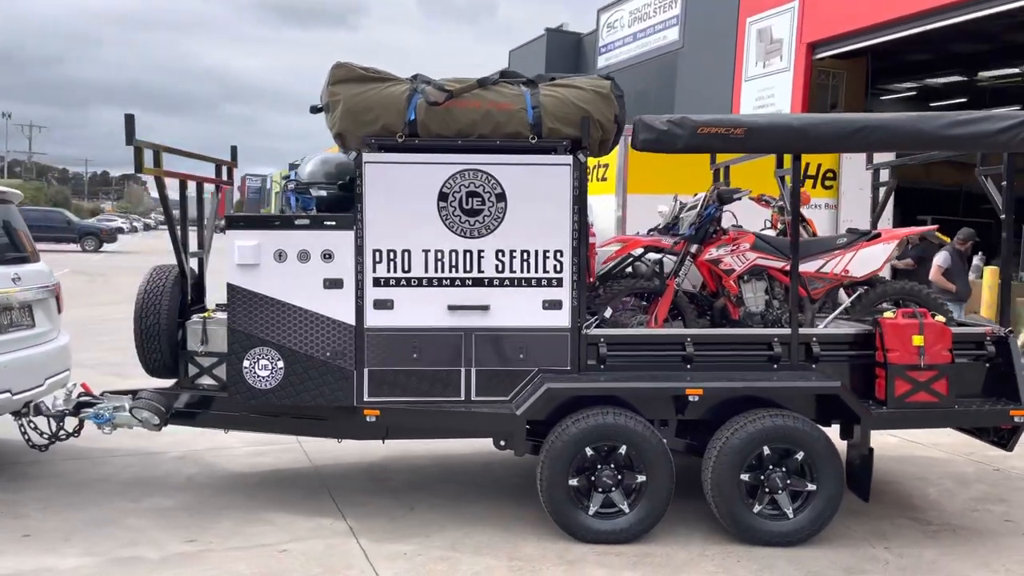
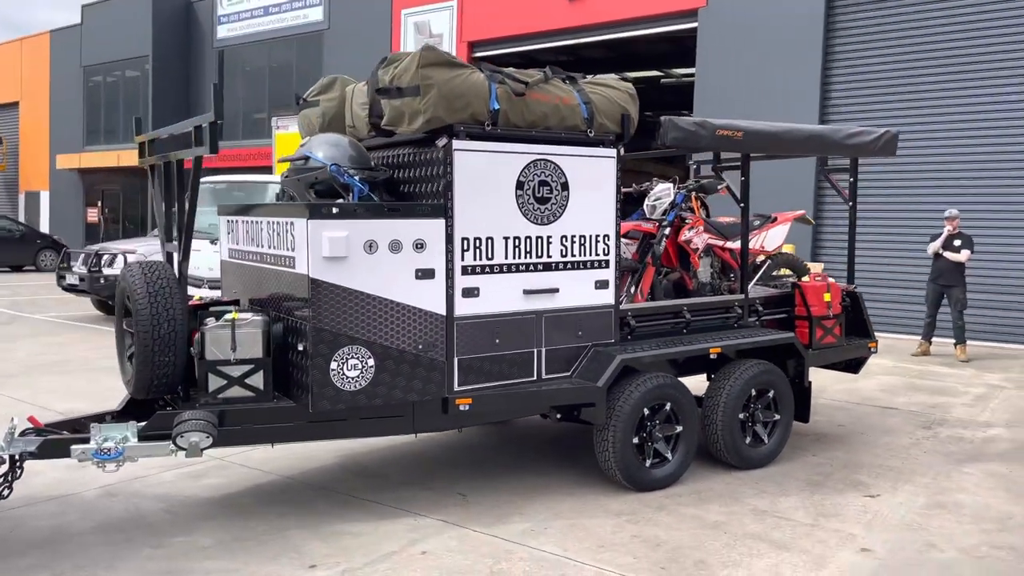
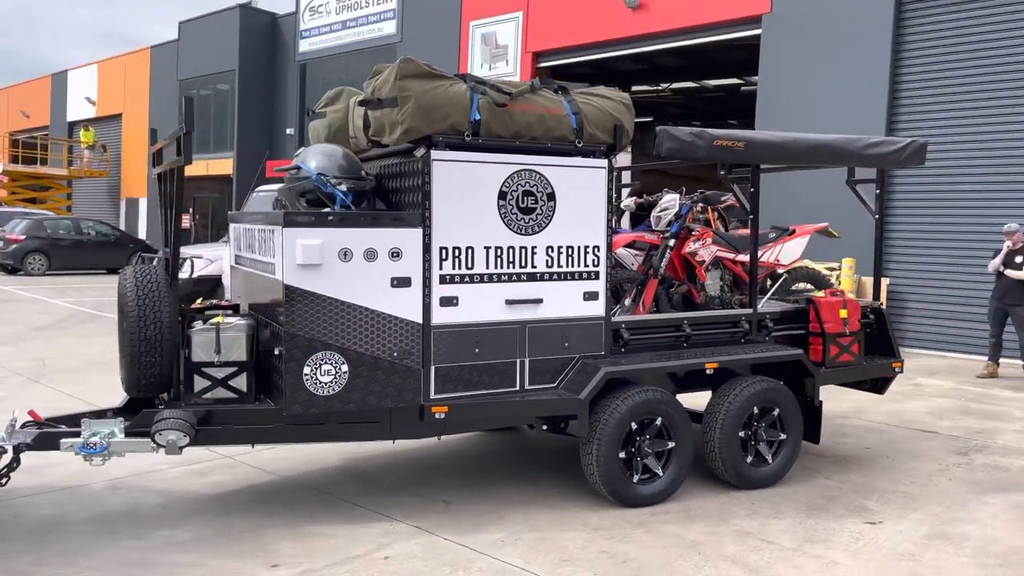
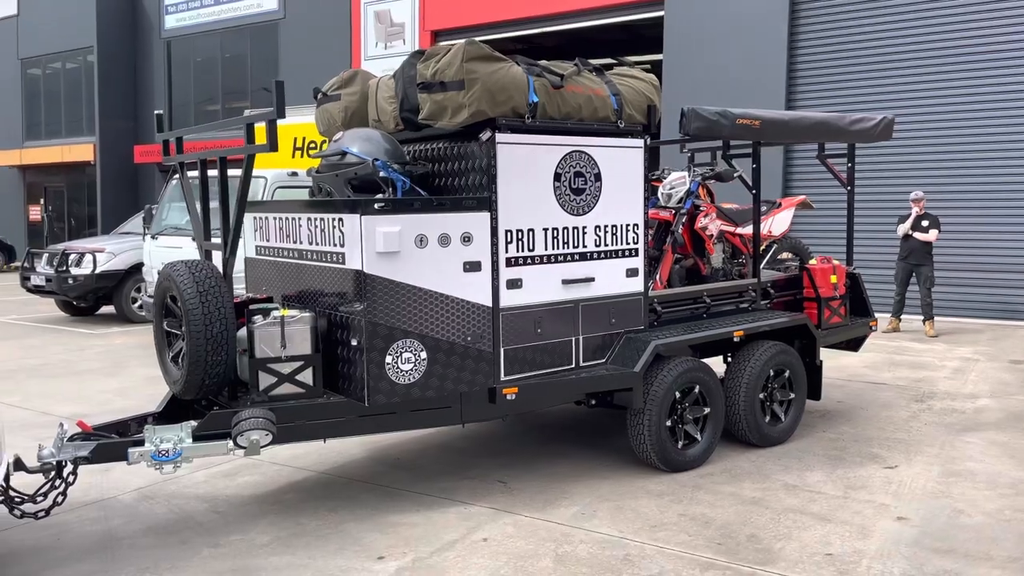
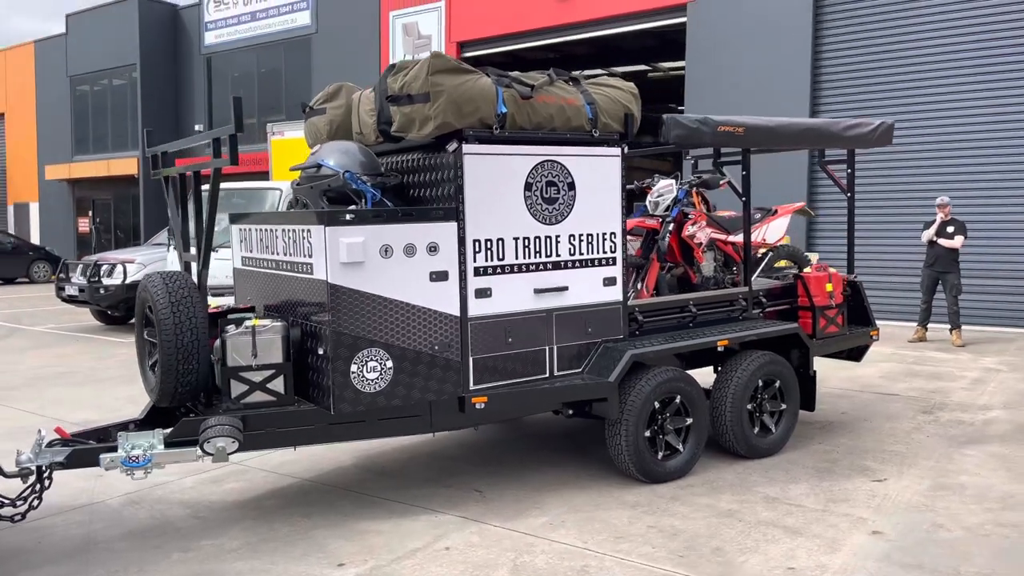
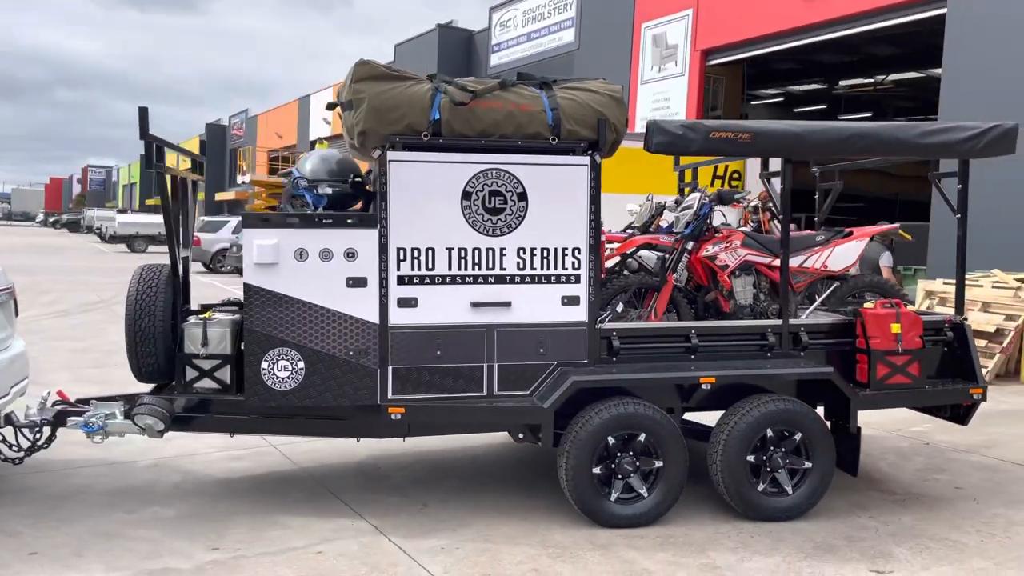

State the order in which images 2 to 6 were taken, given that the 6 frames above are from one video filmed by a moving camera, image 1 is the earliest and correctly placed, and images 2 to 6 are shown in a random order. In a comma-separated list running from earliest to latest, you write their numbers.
6, 3, 2, 4, 5
